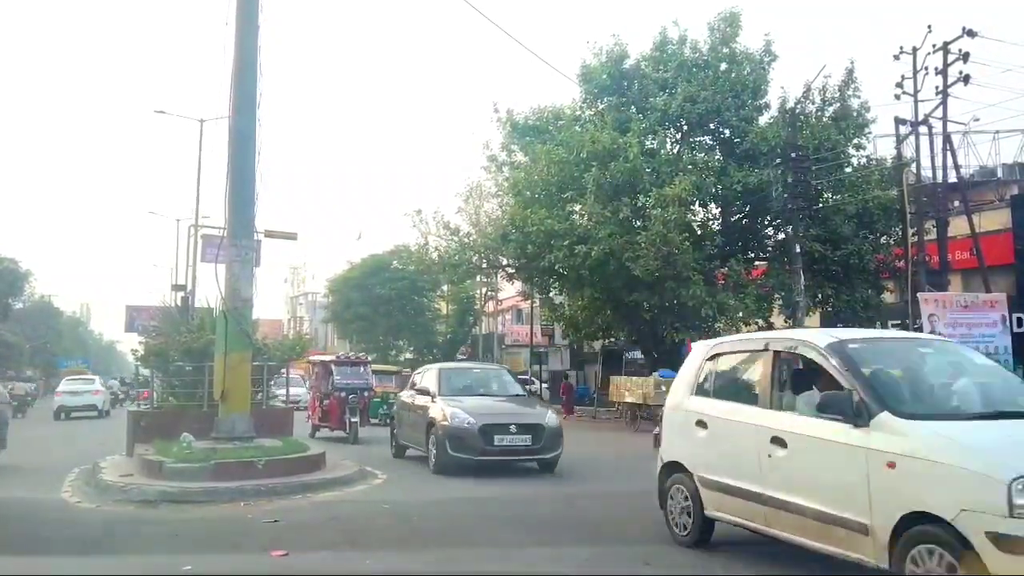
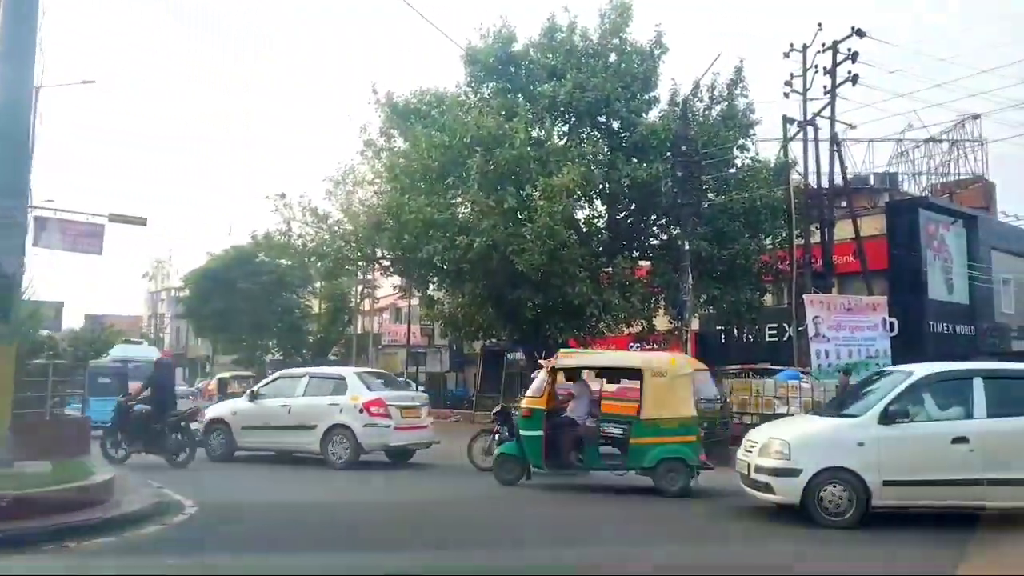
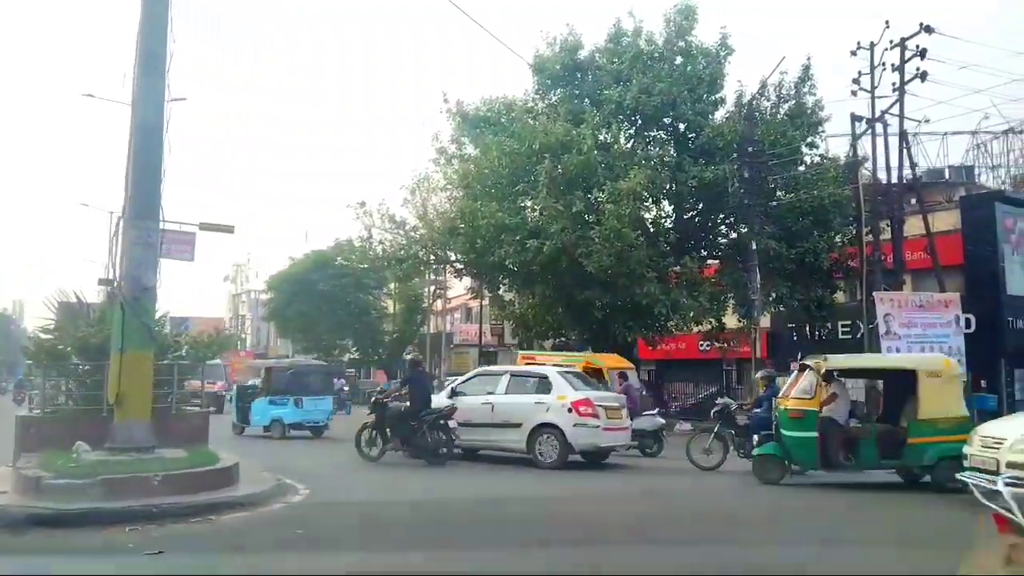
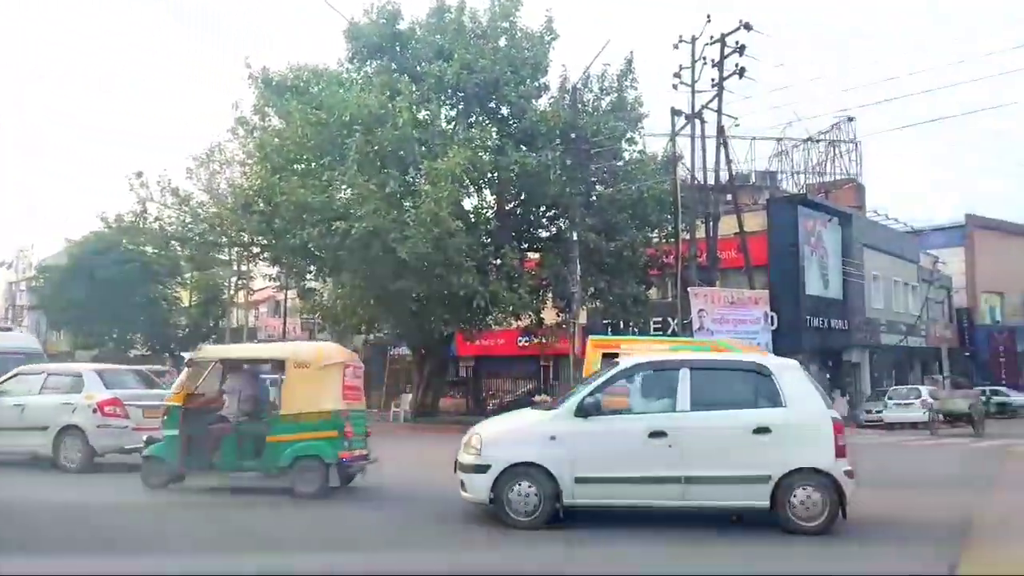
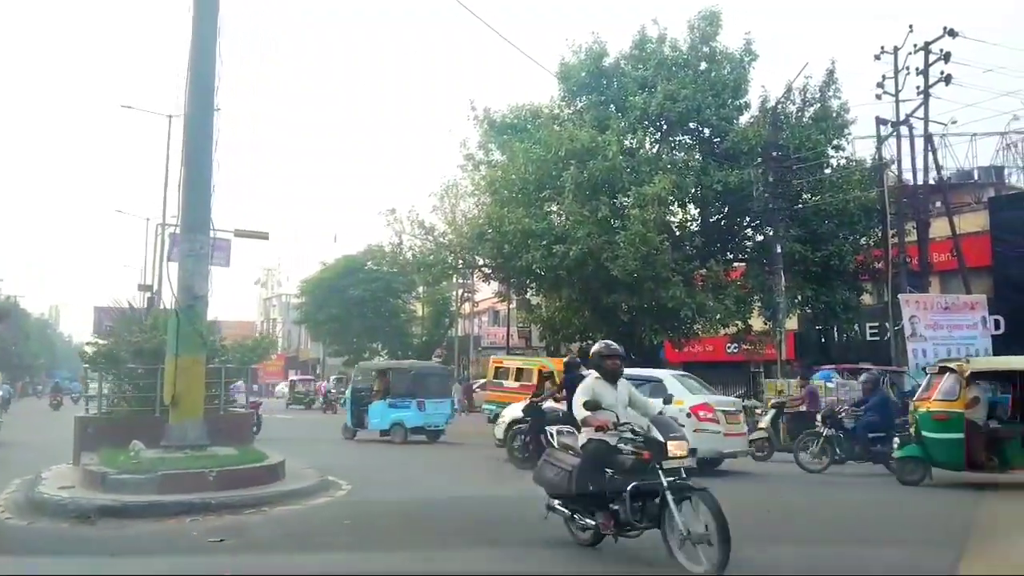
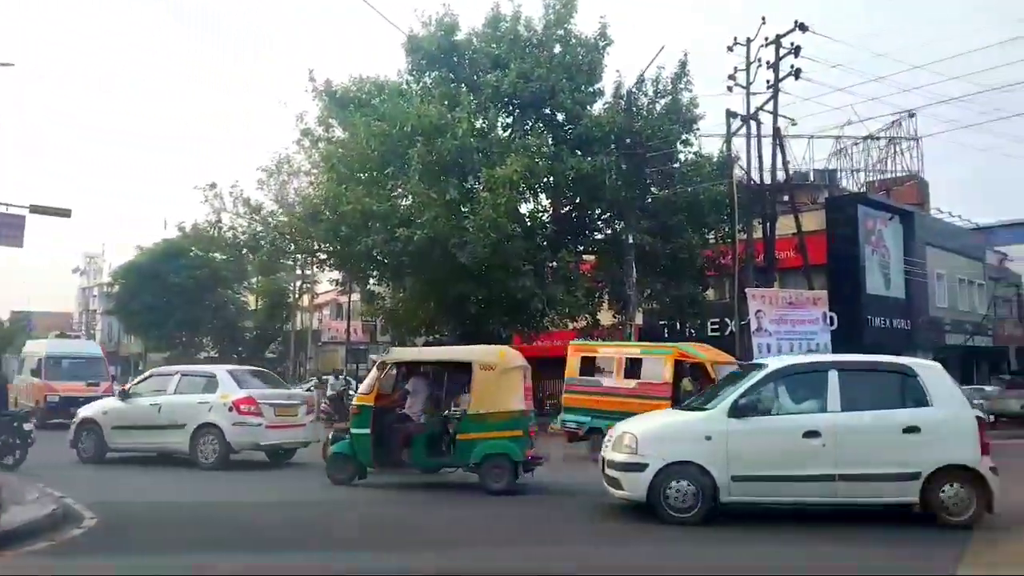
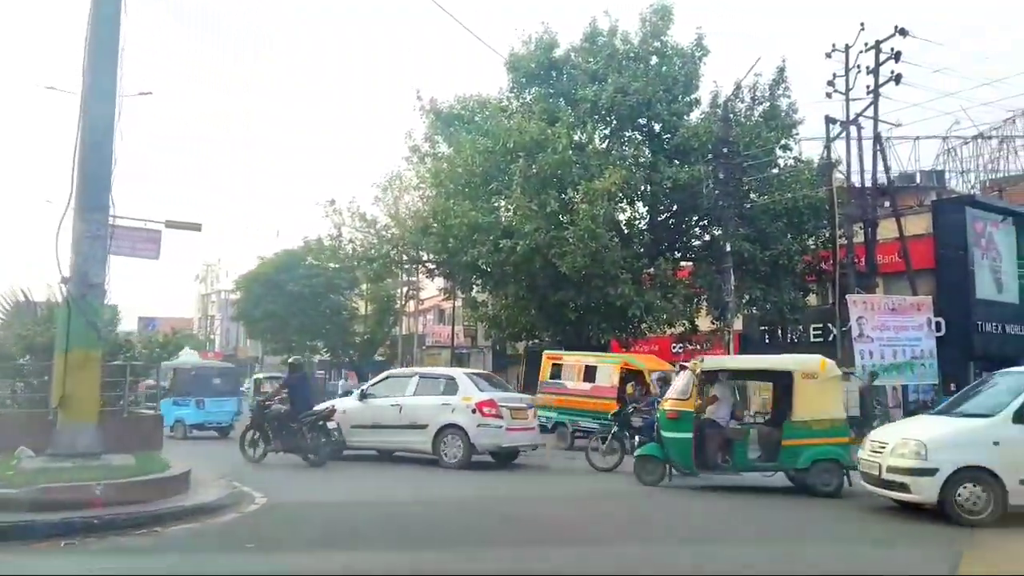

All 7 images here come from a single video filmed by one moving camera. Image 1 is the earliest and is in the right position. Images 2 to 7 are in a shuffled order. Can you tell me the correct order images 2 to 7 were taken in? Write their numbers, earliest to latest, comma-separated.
5, 3, 7, 2, 6, 4
